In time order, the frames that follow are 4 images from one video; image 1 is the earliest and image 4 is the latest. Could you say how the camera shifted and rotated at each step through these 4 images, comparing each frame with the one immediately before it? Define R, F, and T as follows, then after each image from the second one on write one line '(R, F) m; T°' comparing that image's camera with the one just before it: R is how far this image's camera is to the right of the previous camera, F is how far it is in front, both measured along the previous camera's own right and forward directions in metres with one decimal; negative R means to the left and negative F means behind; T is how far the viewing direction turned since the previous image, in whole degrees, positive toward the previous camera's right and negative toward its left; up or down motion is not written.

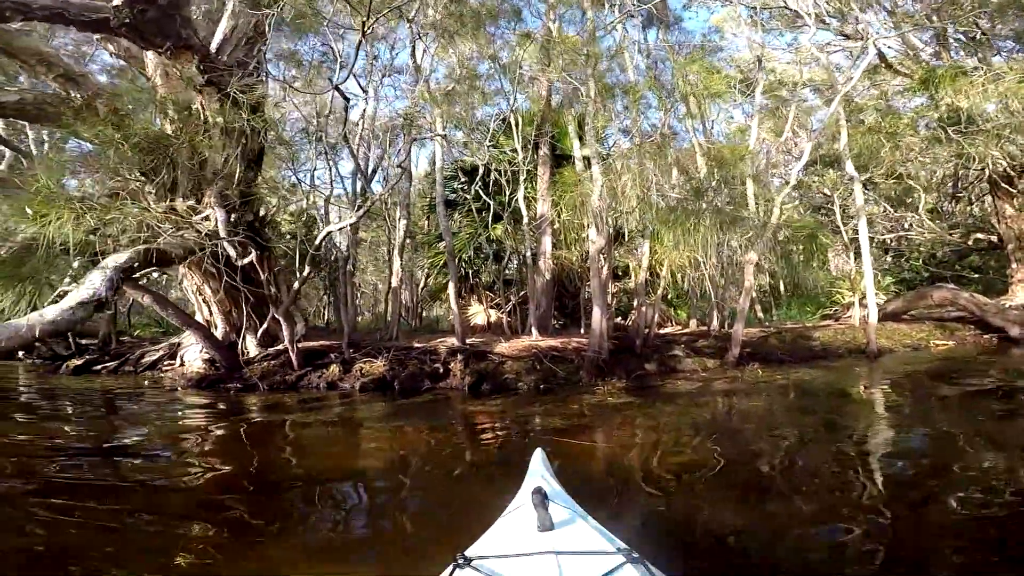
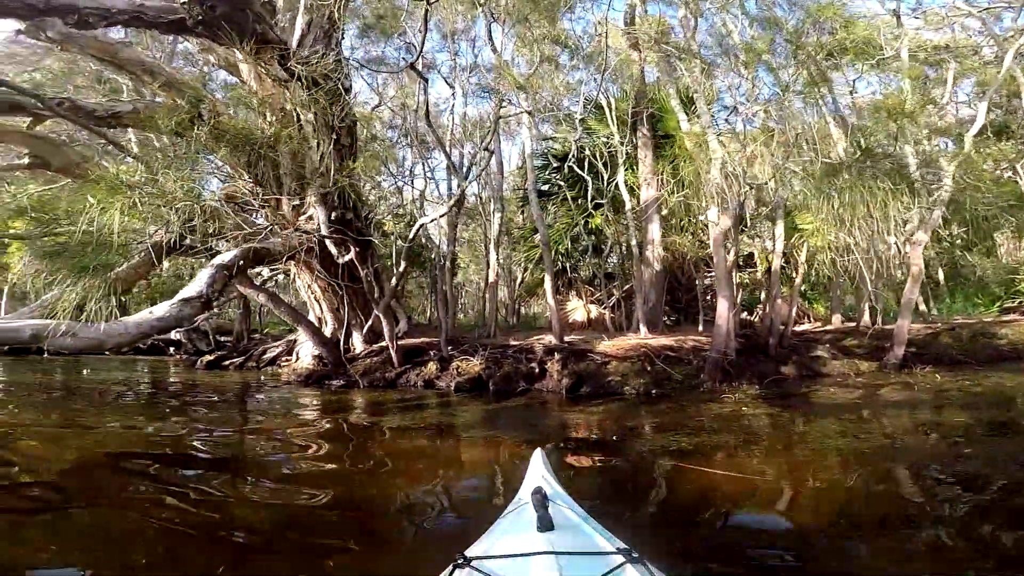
(-0.1, +1.1) m; -11°
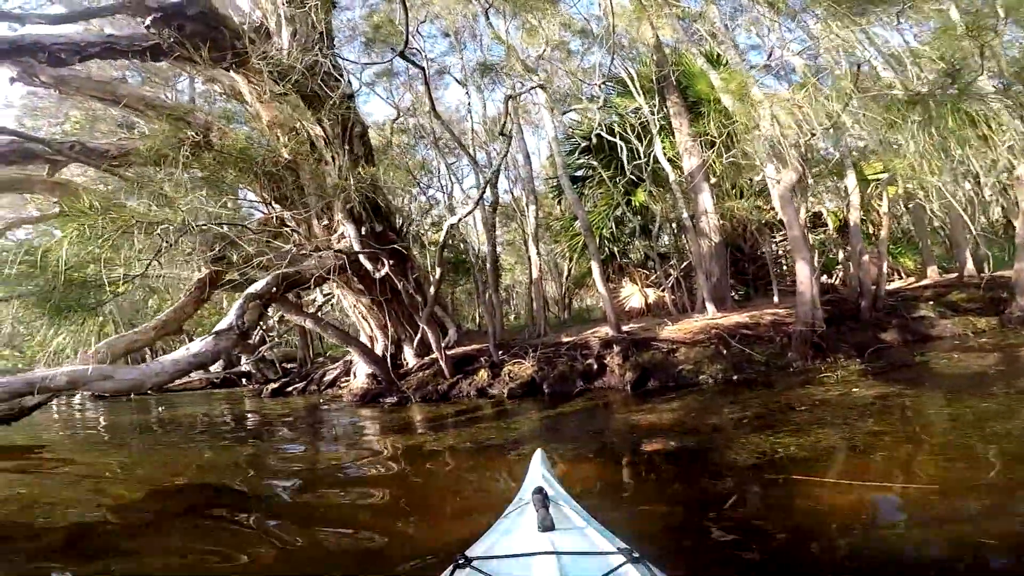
(0.0, +0.8) m; -5°
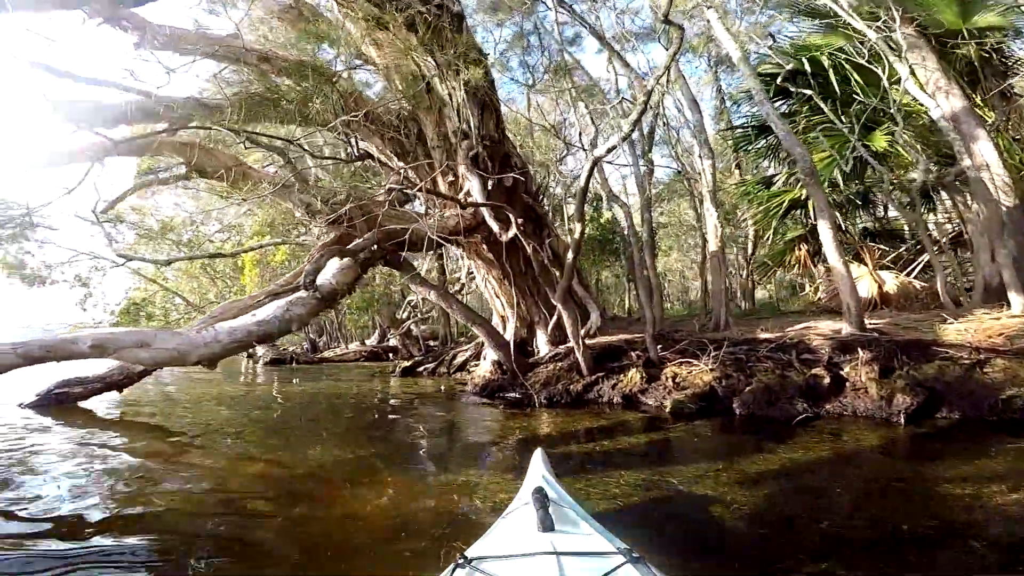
(-0.3, +2.0) m; -16°
